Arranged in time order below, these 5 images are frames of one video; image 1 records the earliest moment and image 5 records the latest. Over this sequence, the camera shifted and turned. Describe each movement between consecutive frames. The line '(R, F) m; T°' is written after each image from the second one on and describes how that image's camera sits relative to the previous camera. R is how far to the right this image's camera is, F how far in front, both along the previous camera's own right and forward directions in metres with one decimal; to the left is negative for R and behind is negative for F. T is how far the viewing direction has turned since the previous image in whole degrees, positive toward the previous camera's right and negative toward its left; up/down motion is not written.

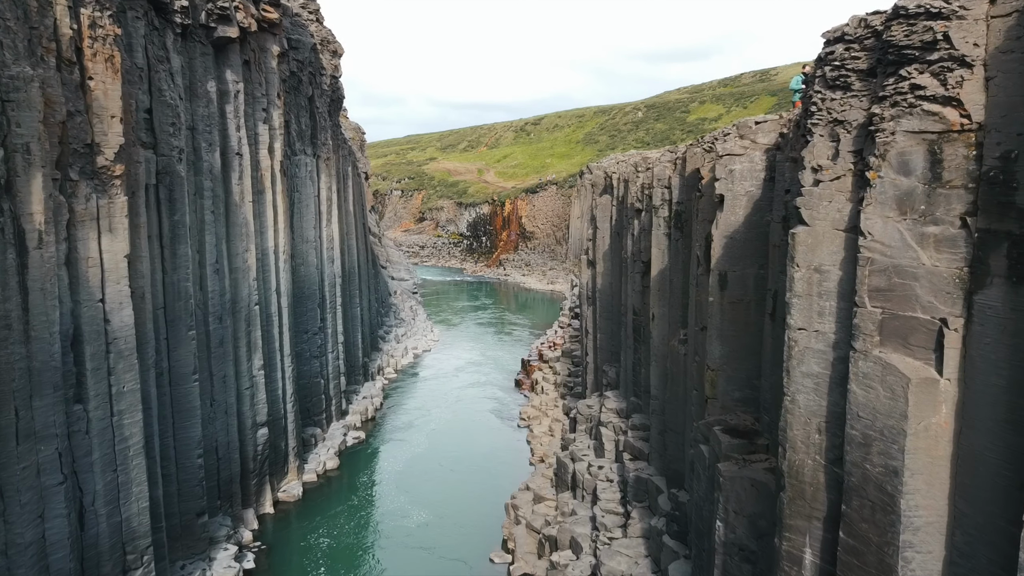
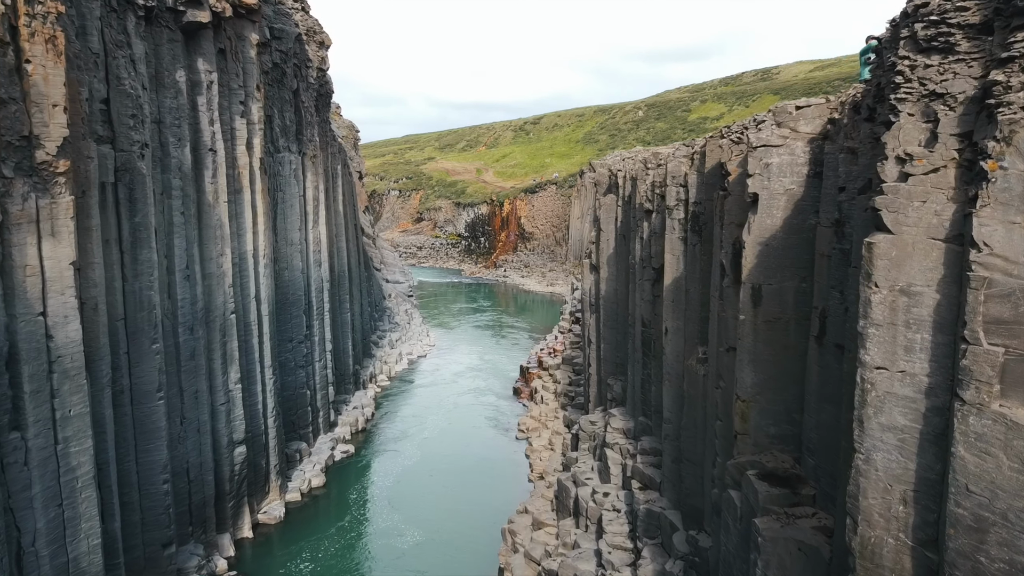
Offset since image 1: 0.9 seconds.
(0.0, +1.3) m; 0°
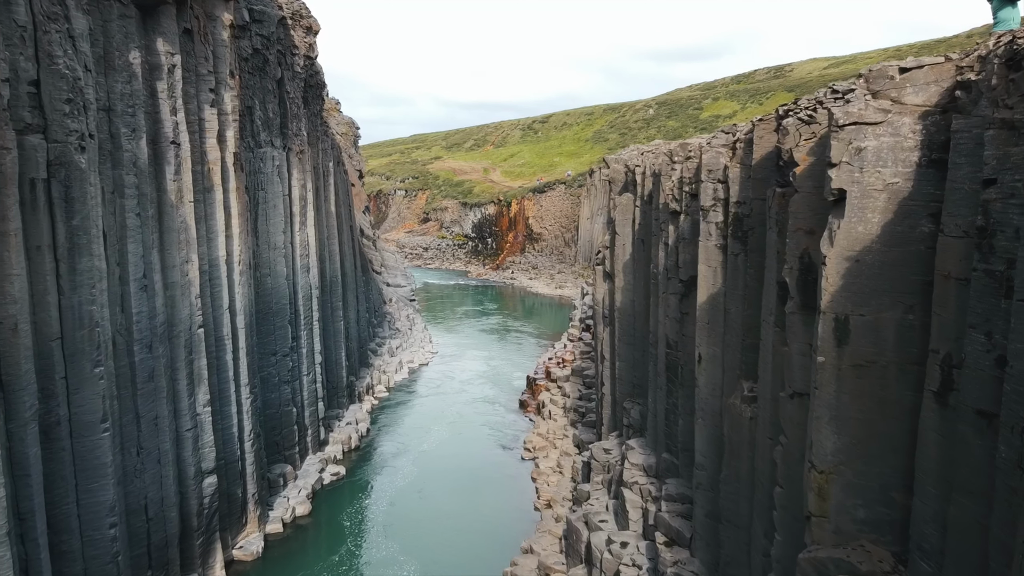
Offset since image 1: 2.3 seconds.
(+0.1, +1.9) m; -1°
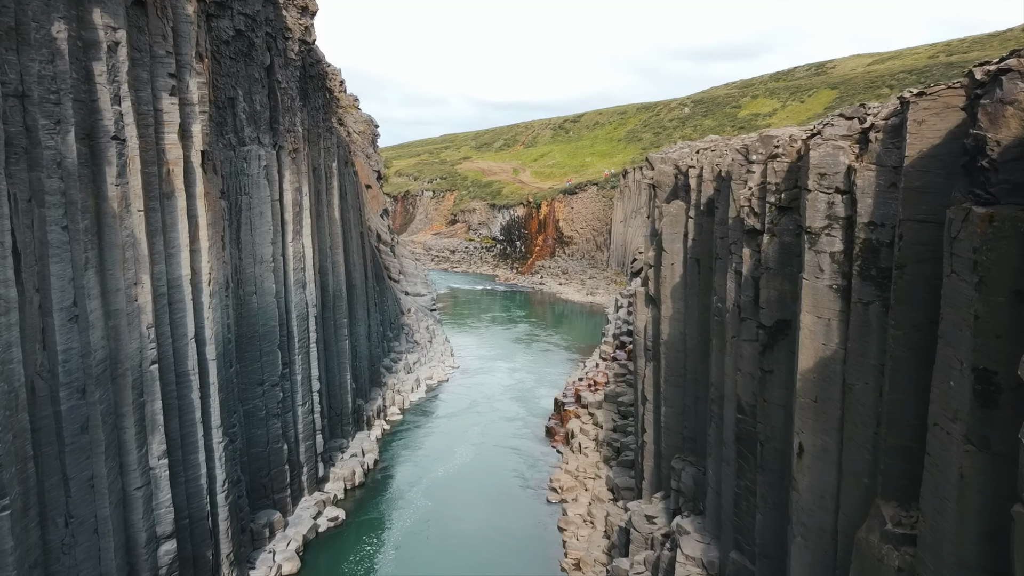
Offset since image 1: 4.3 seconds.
(+0.2, +2.8) m; -3°
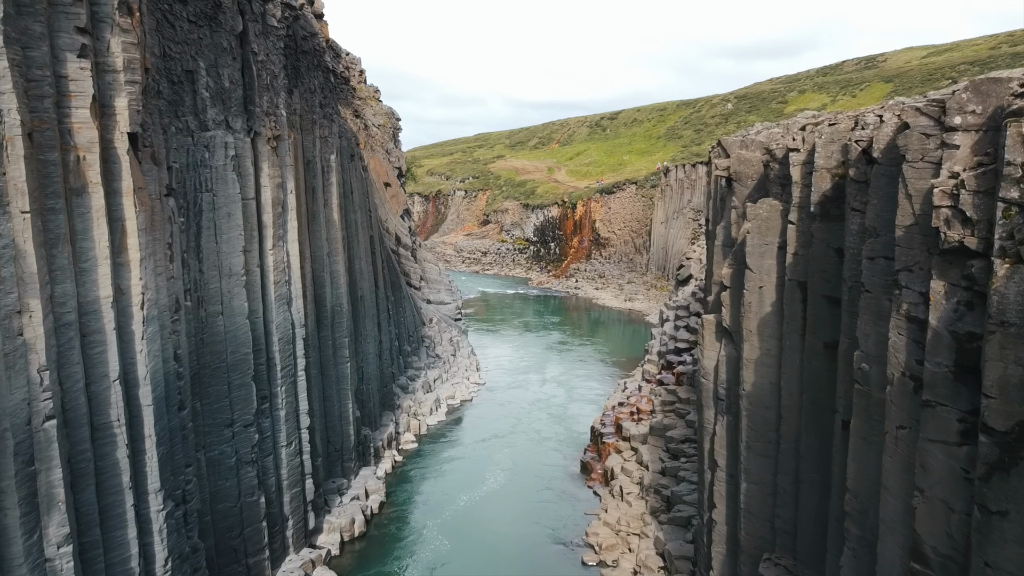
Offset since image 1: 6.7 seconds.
(+0.1, +3.3) m; -3°
